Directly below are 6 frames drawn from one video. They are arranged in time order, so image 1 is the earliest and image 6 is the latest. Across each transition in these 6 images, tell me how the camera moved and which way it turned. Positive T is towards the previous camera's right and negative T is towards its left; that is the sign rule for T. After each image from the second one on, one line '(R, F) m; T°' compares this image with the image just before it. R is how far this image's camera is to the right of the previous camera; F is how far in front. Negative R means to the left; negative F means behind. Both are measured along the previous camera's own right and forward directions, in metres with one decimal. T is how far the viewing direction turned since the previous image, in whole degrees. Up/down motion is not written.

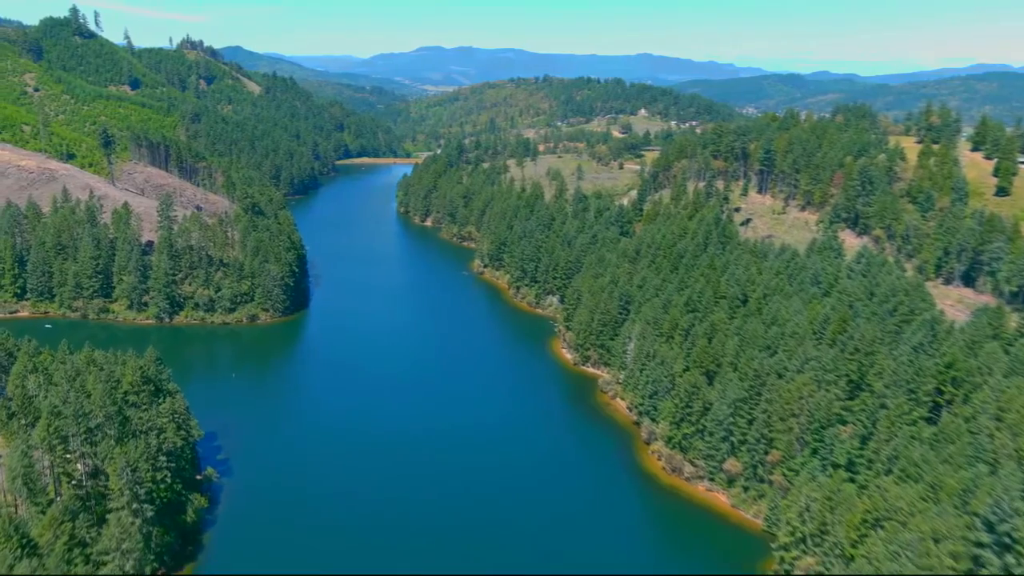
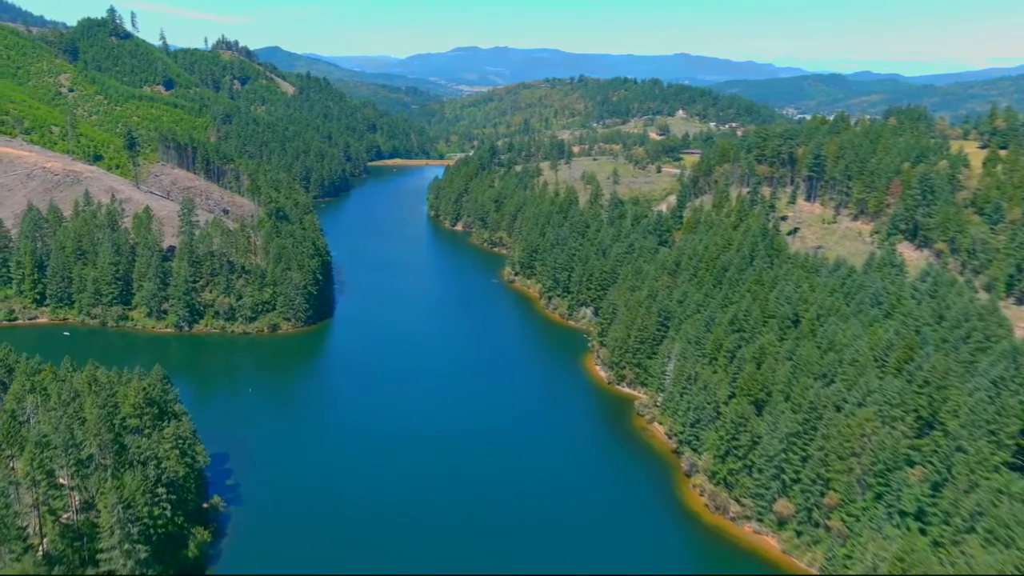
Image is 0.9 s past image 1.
(+0.1, +4.8) m; -3°
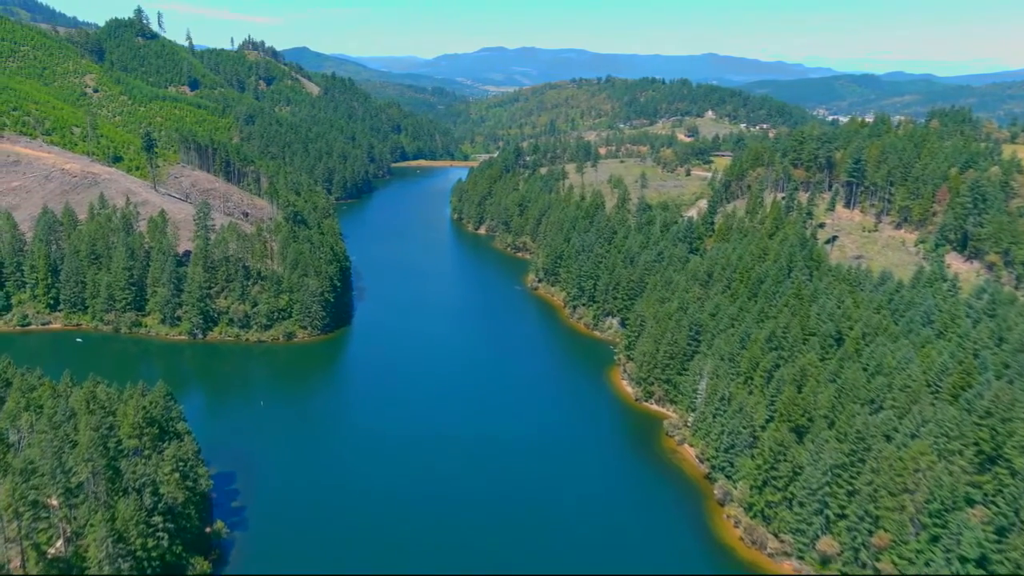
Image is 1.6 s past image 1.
(+0.2, +3.7) m; -2°
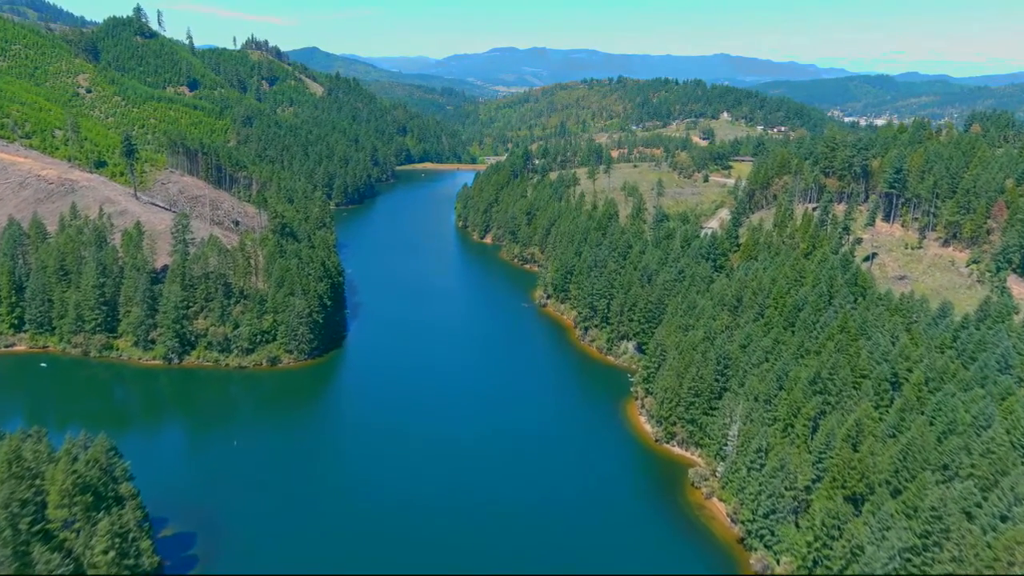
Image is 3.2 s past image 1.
(+0.4, +8.2) m; -1°
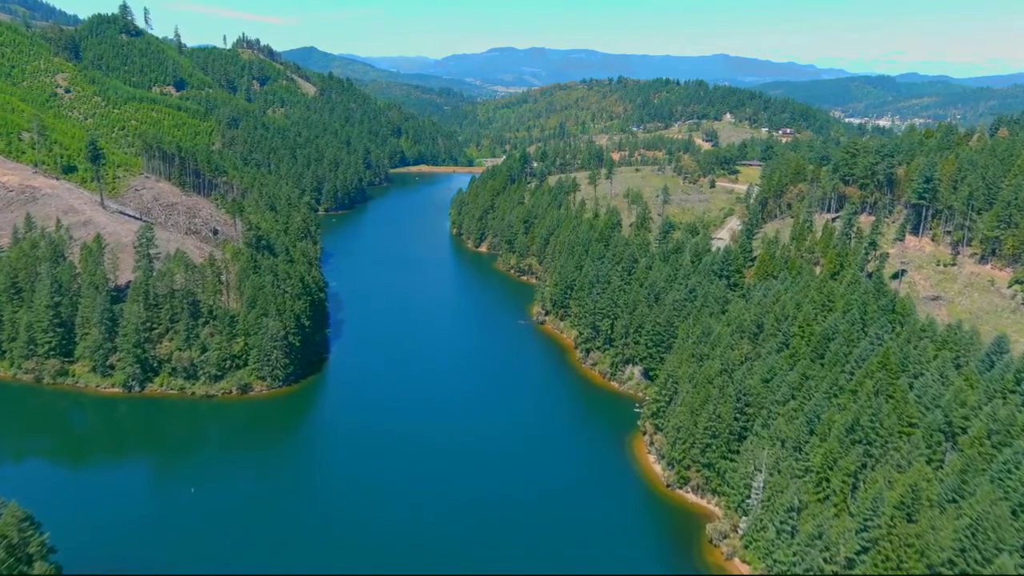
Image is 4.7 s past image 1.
(+0.4, +7.4) m; 0°
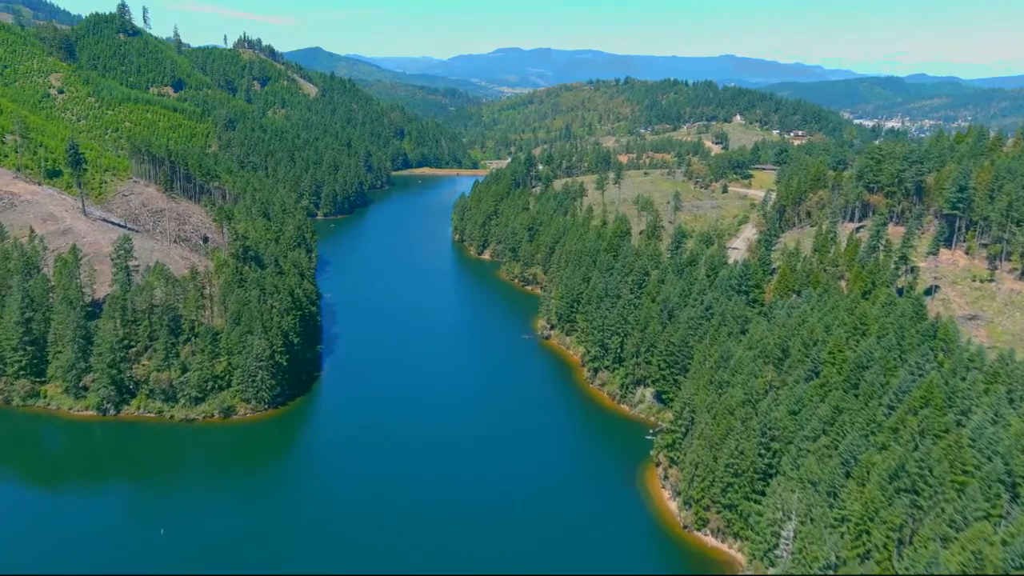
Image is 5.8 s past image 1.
(+0.3, +5.3) m; 0°
